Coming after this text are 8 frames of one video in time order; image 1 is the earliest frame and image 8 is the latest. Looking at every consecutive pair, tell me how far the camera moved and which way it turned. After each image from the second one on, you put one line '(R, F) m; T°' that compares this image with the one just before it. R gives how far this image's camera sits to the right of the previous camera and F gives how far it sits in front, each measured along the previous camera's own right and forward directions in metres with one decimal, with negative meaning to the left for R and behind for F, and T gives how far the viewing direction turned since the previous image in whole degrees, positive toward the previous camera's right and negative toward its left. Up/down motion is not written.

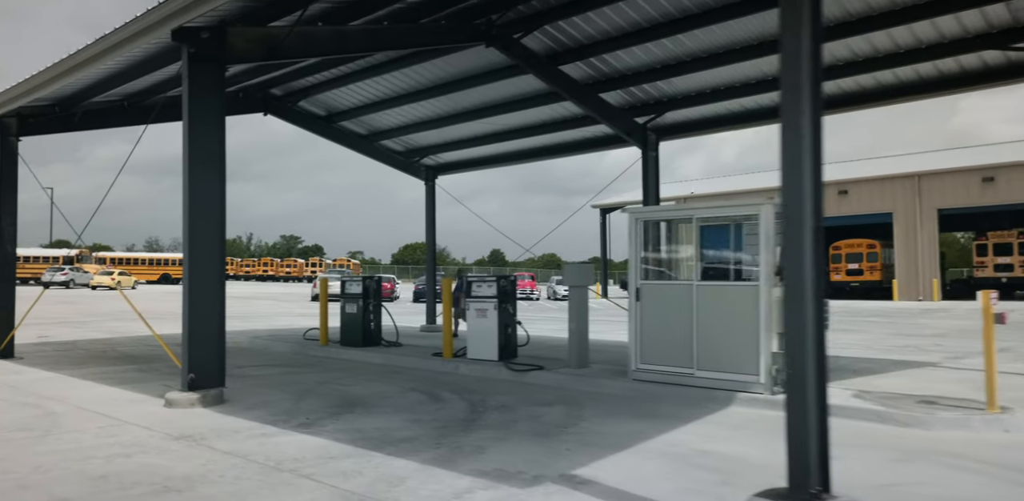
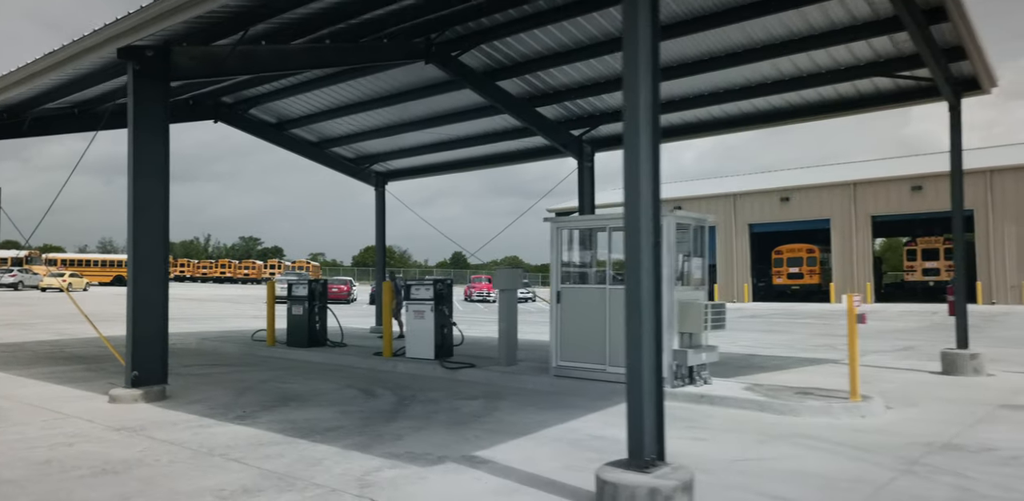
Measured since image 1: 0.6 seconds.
(+0.5, -0.7) m; +3°
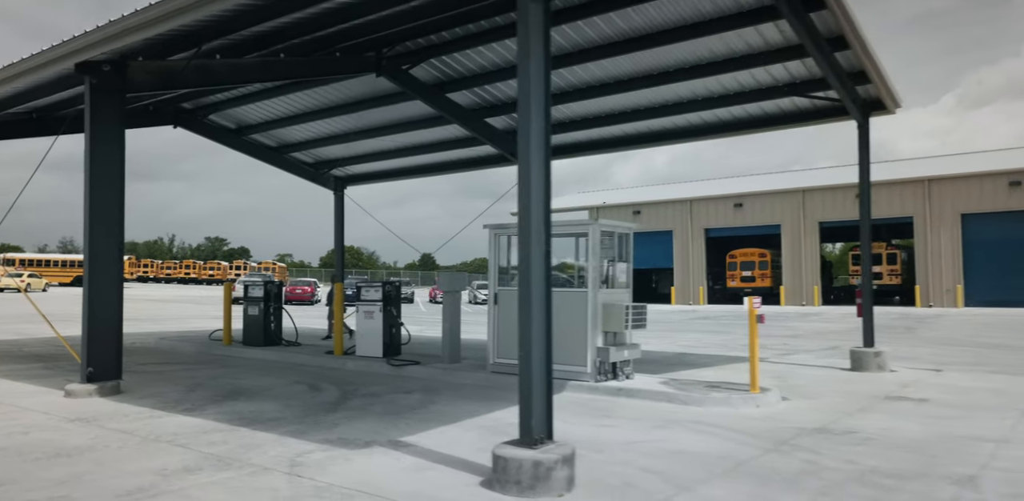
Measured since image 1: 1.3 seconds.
(+0.5, -0.7) m; +2°
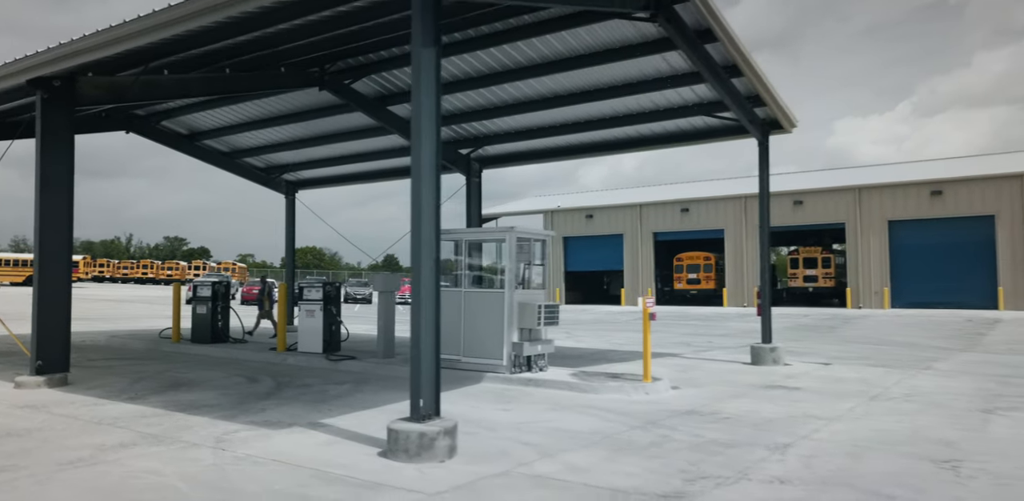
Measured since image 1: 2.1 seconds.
(+0.6, -1.0) m; +3°
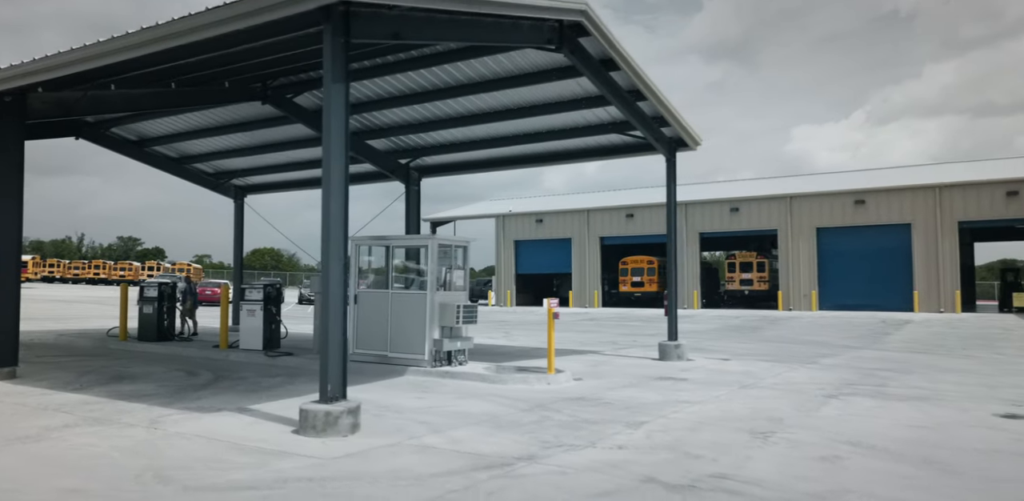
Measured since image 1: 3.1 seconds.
(+0.7, -1.1) m; +3°
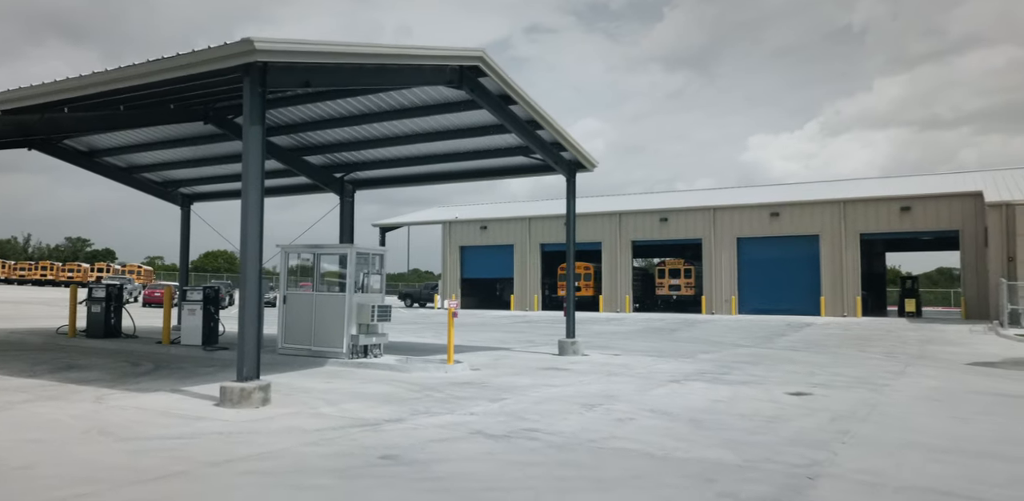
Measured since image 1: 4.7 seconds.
(+1.0, -1.8) m; +3°
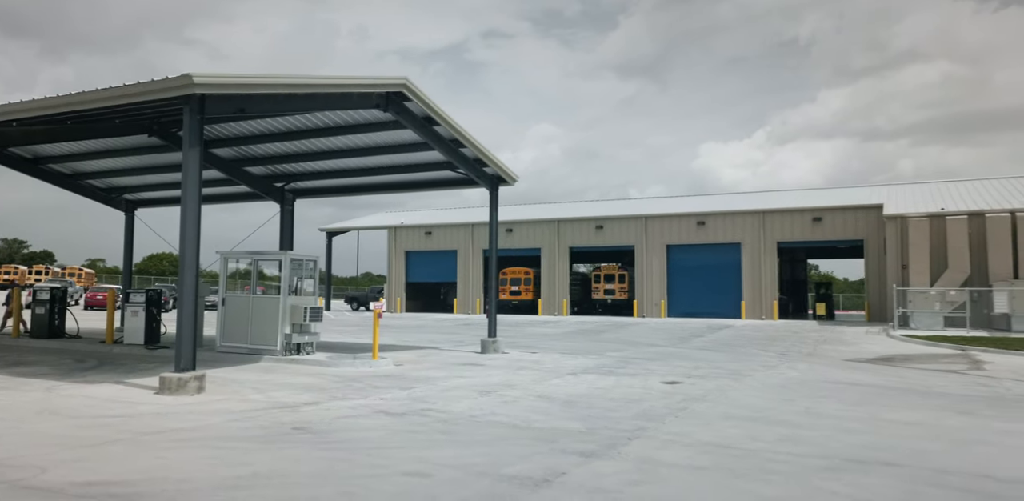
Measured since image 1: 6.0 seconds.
(+0.7, -1.5) m; +4°
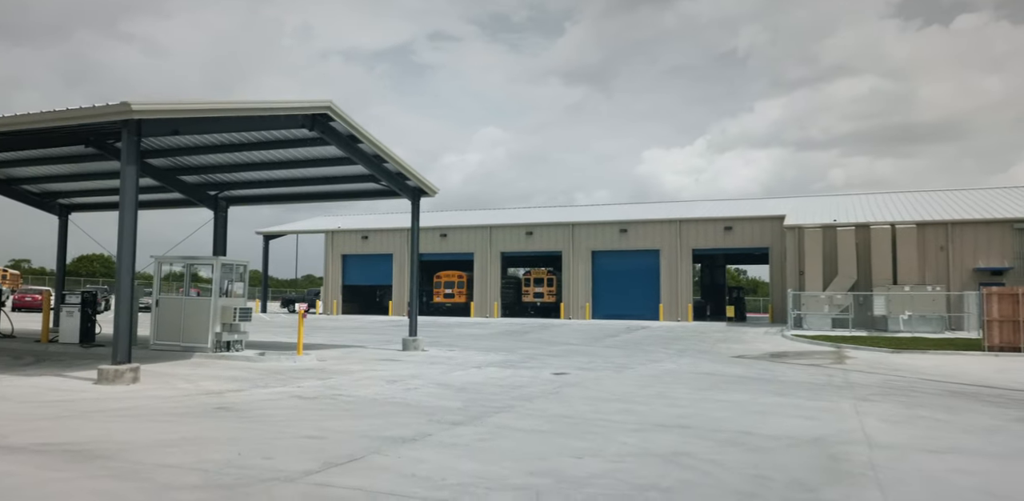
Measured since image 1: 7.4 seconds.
(+0.7, -1.7) m; +5°
